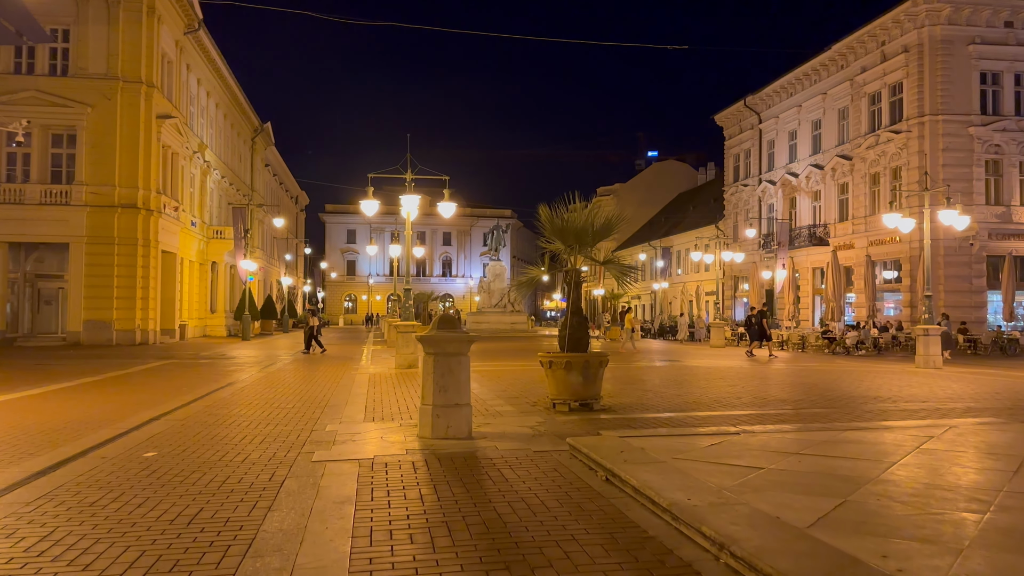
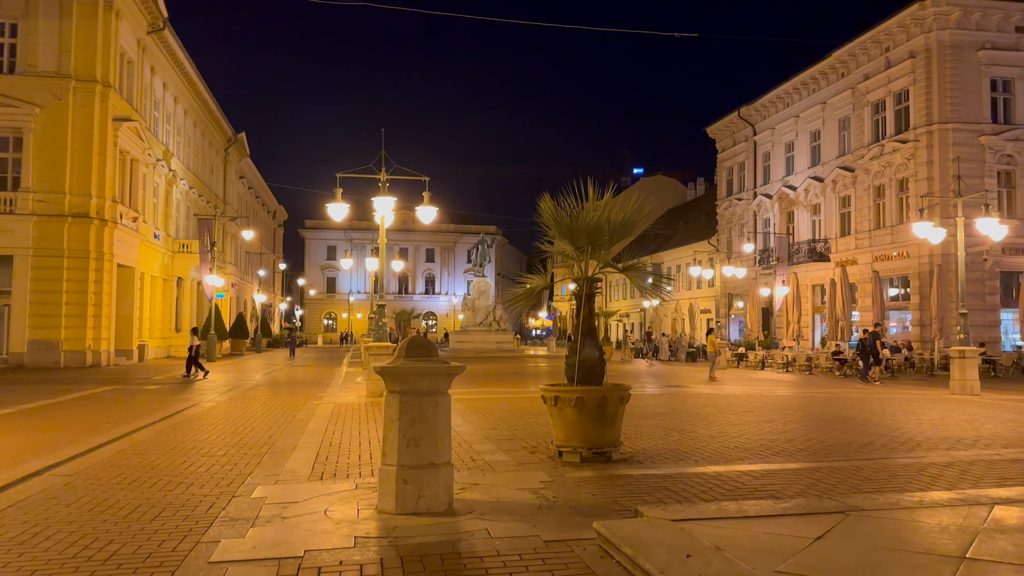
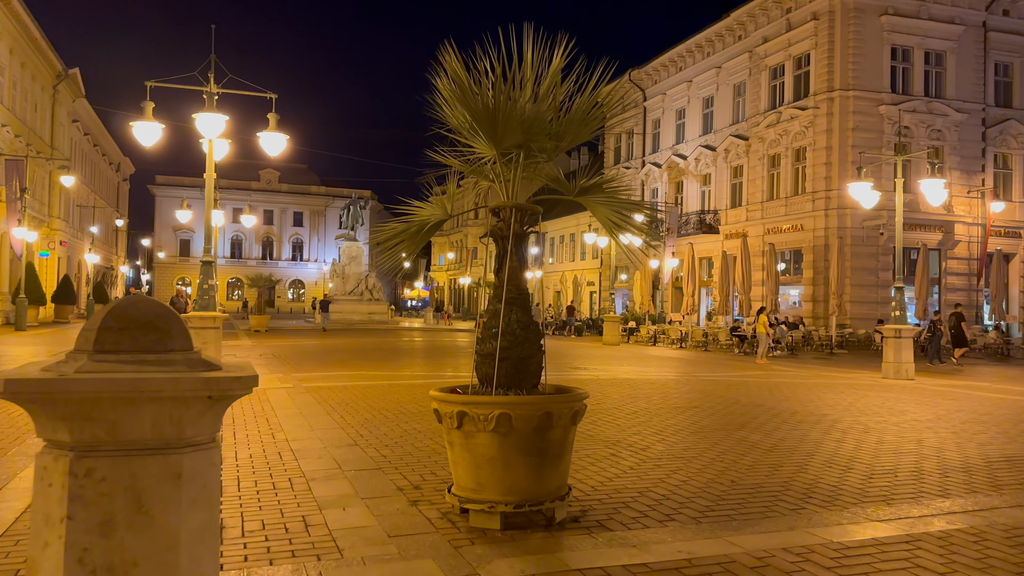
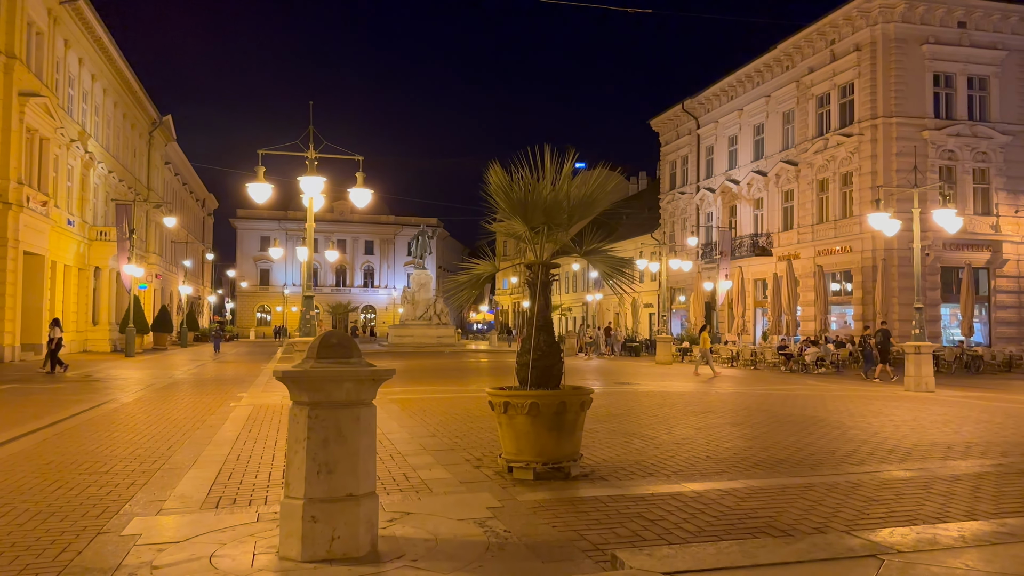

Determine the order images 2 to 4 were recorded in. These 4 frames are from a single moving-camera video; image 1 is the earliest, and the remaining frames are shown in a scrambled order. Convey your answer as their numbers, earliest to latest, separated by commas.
2, 4, 3
